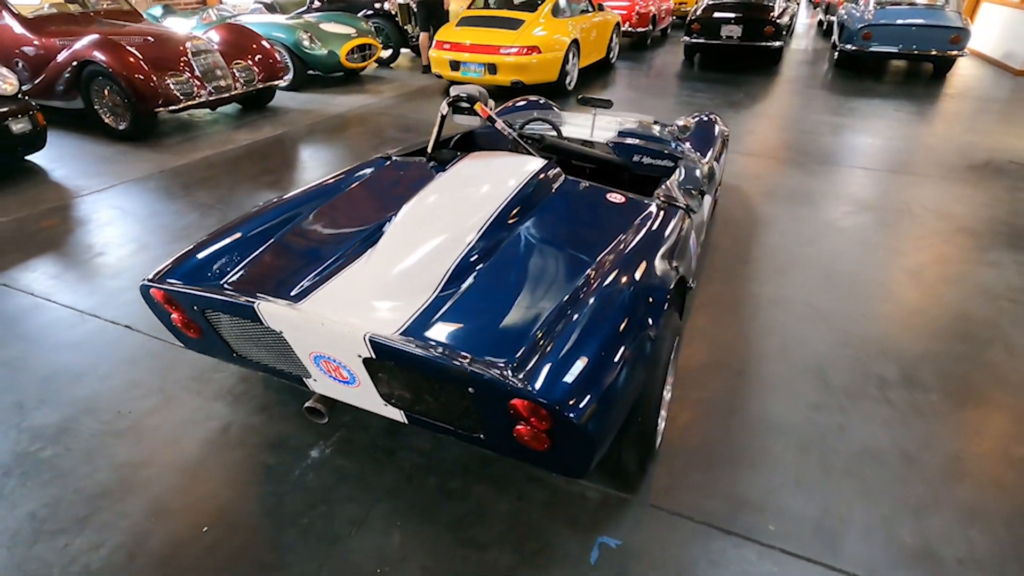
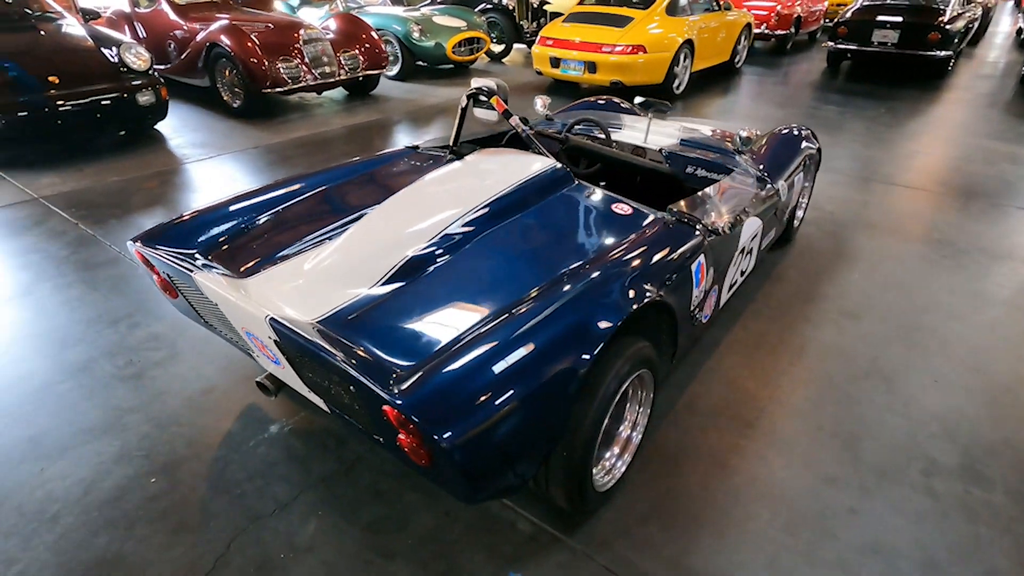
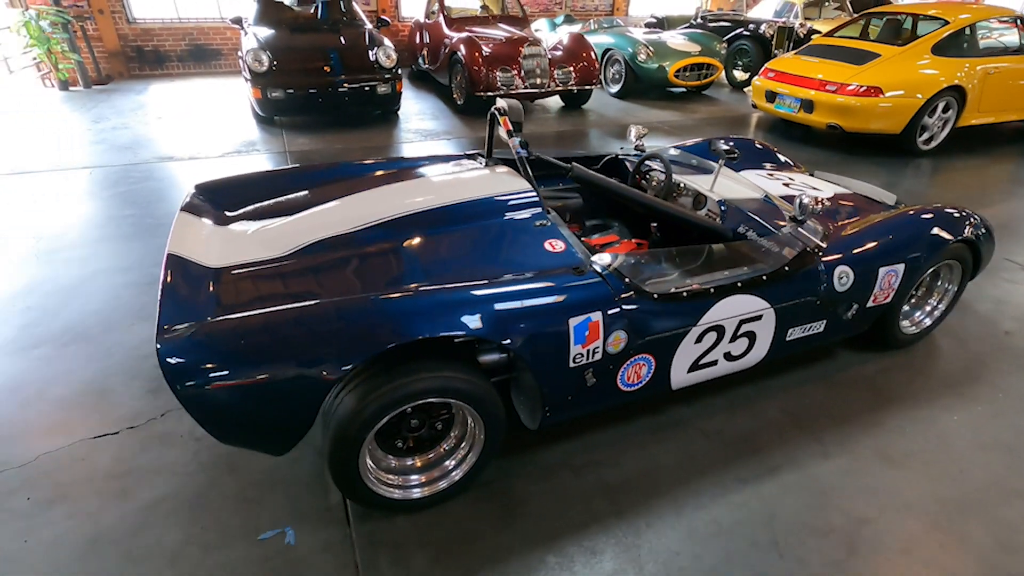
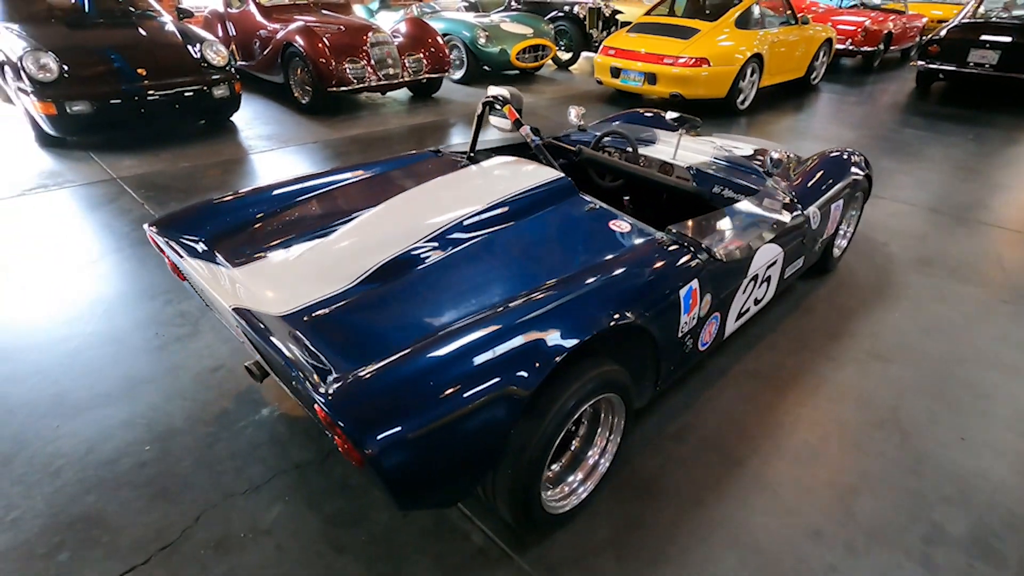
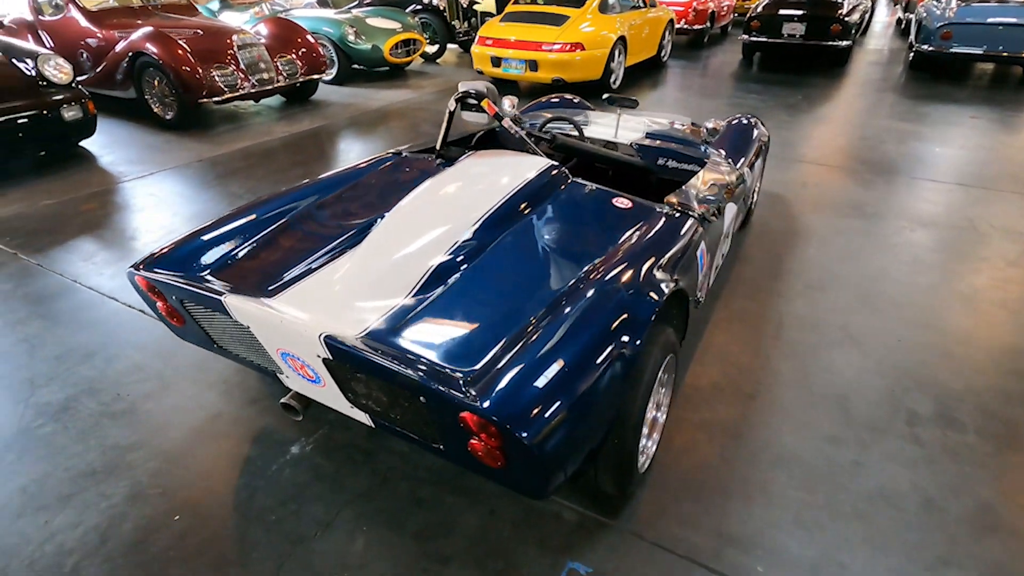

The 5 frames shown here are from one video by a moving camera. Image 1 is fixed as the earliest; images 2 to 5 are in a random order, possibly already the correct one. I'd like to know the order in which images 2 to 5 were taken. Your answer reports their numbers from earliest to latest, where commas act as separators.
5, 2, 4, 3
